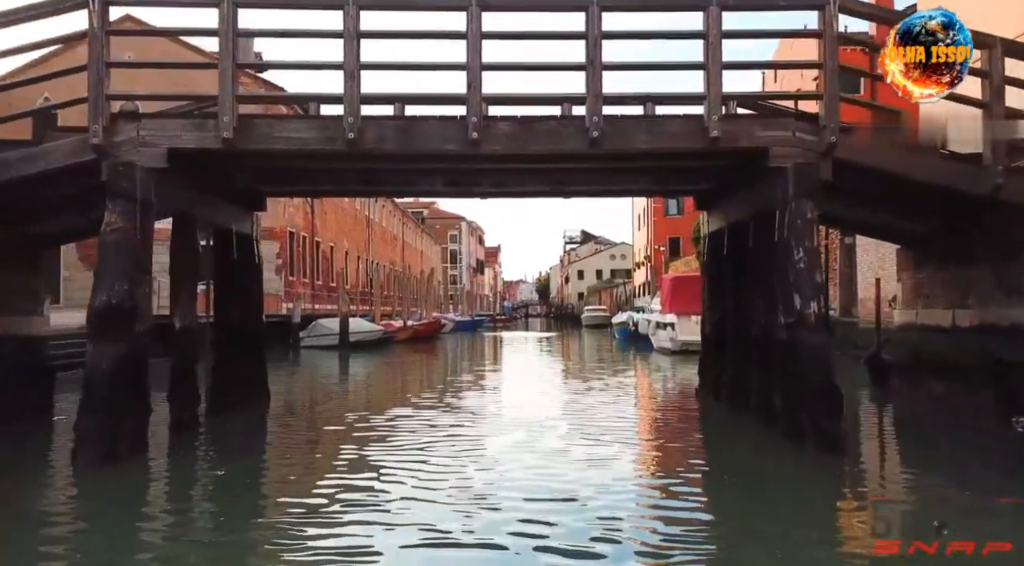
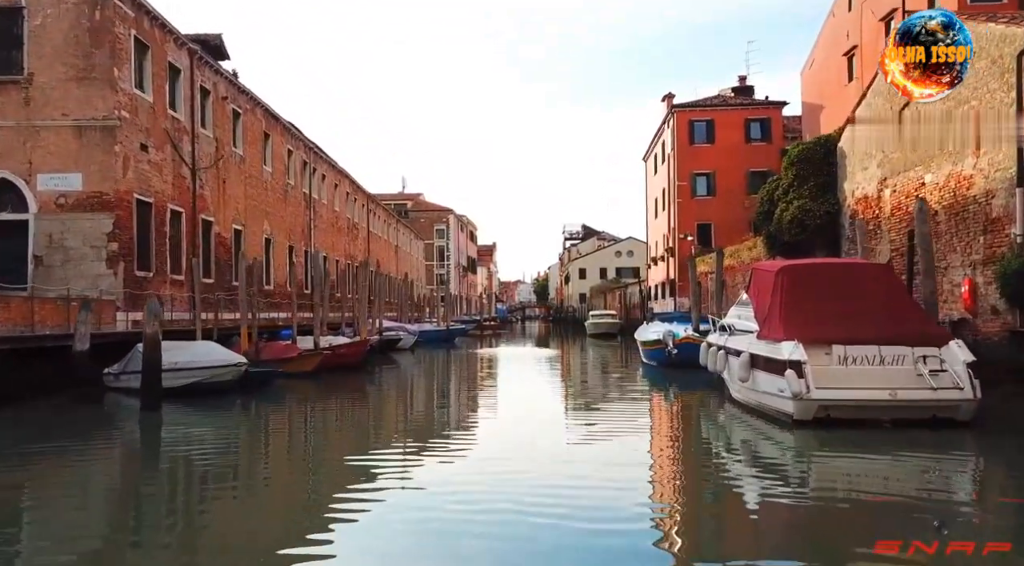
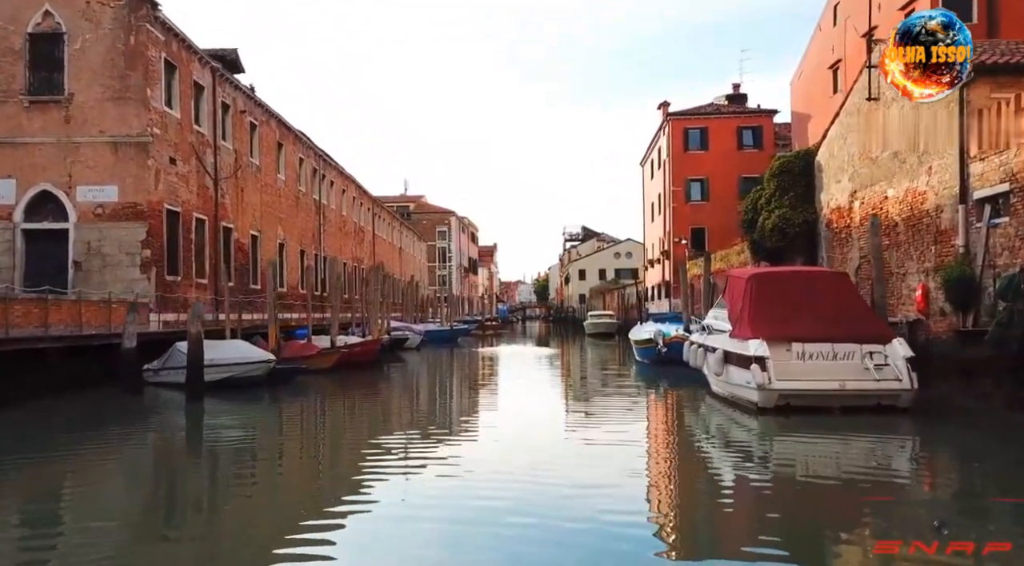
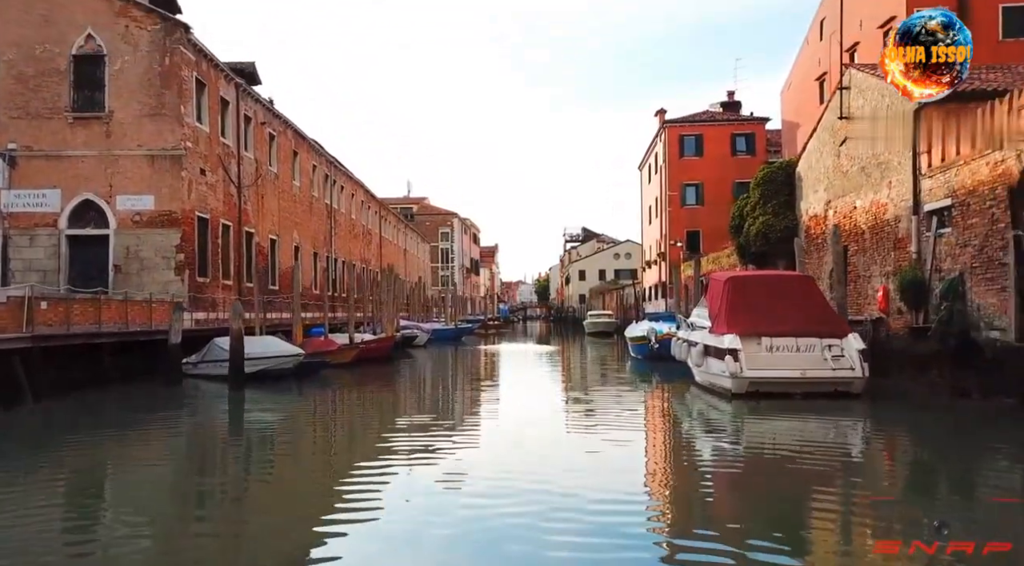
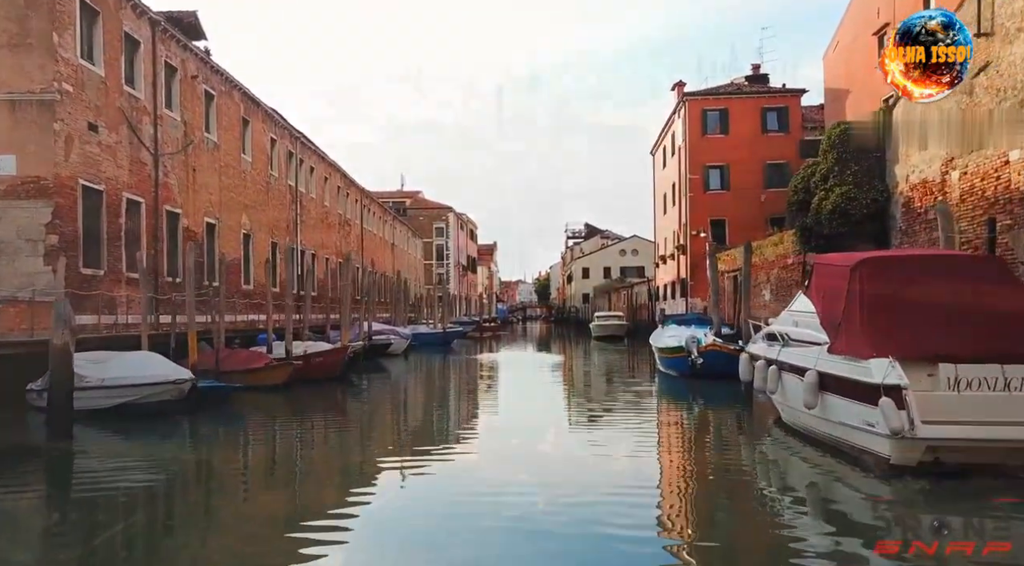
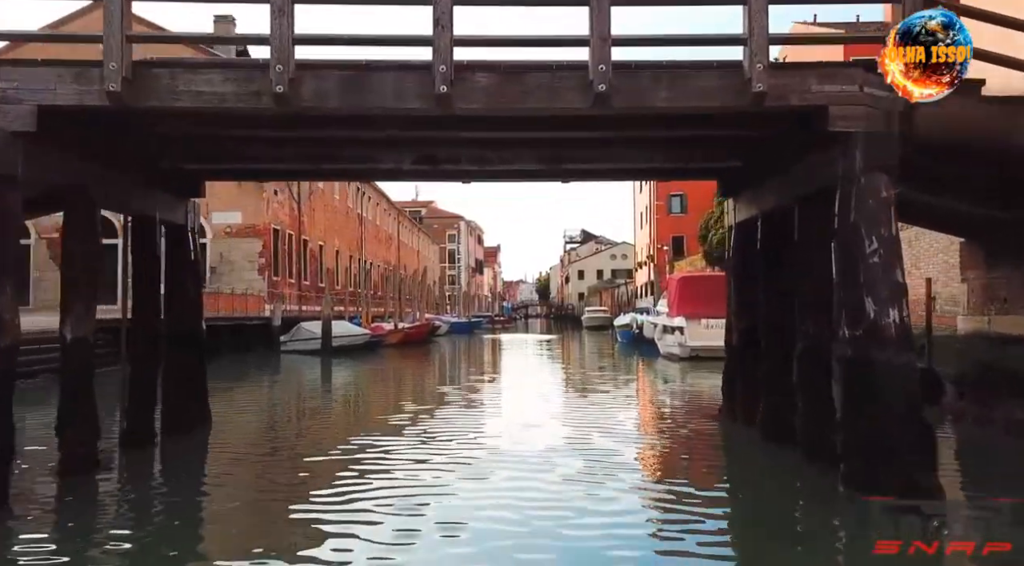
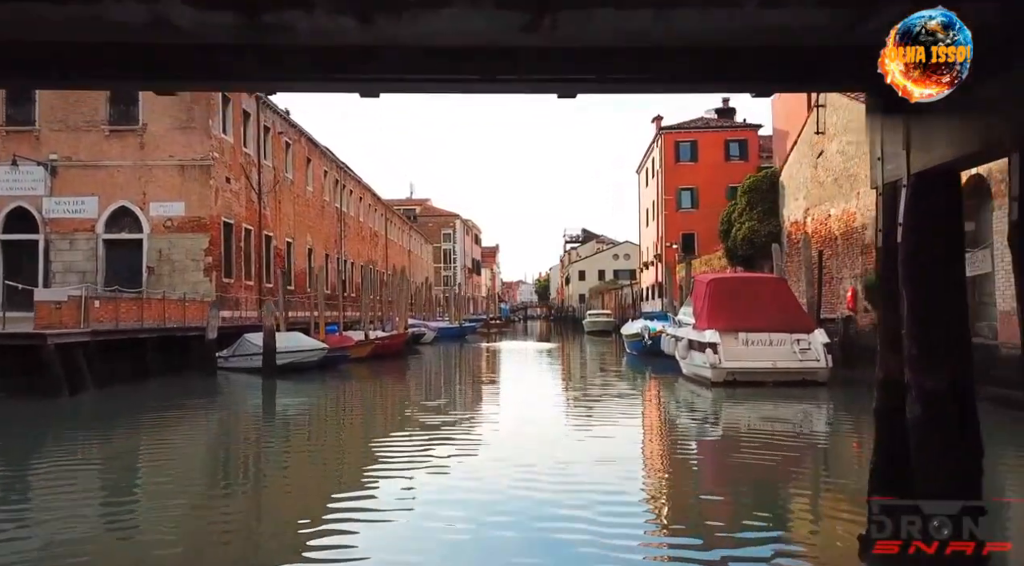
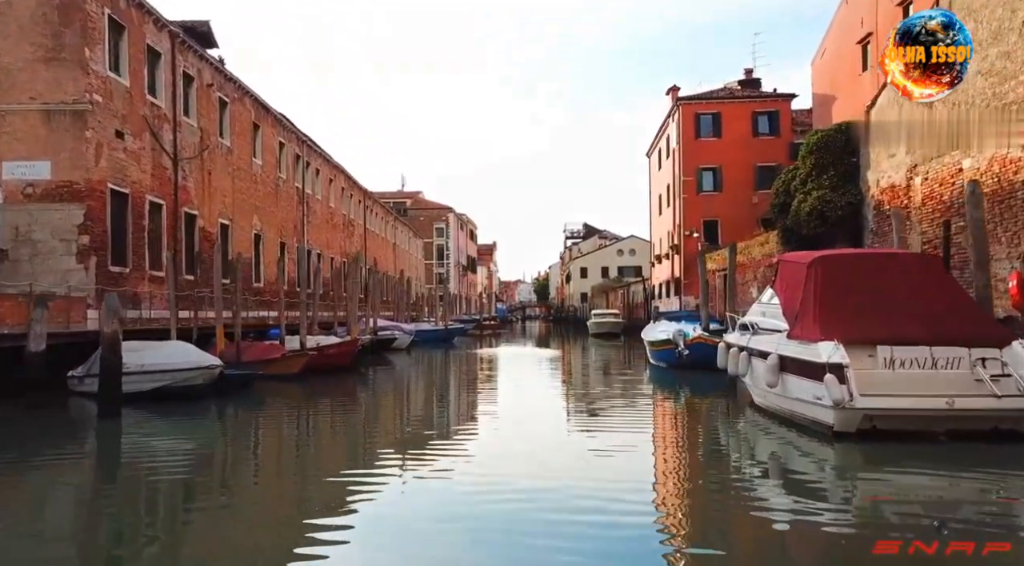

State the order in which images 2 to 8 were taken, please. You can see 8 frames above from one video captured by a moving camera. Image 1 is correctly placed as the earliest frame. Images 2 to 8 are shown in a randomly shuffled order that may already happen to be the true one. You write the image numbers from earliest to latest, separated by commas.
6, 7, 4, 3, 2, 8, 5
